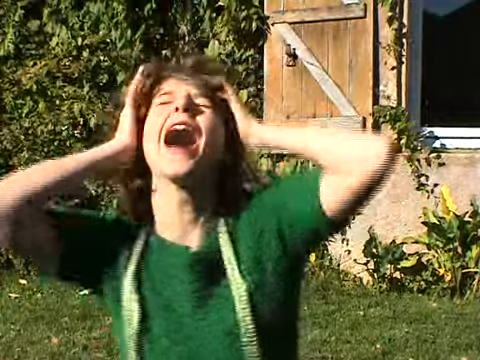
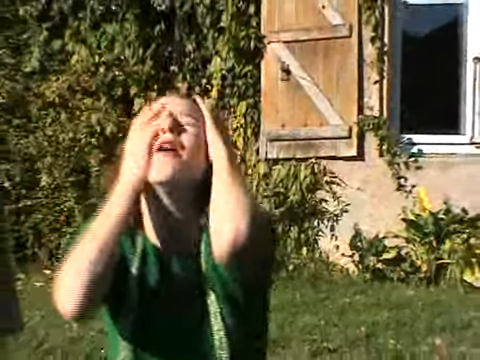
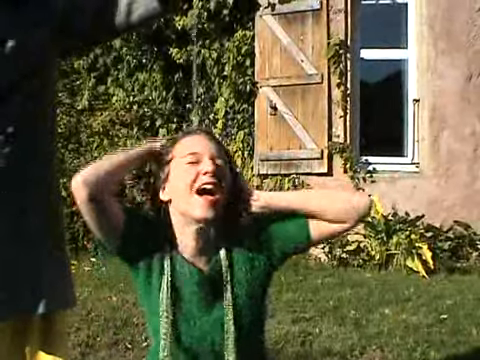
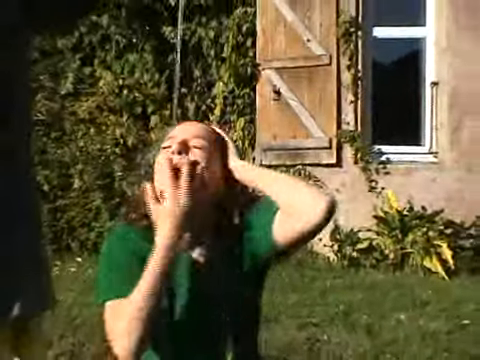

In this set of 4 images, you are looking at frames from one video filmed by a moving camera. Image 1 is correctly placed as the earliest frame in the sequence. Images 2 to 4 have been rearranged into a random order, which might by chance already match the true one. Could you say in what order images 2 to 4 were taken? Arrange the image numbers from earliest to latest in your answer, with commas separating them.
2, 4, 3
